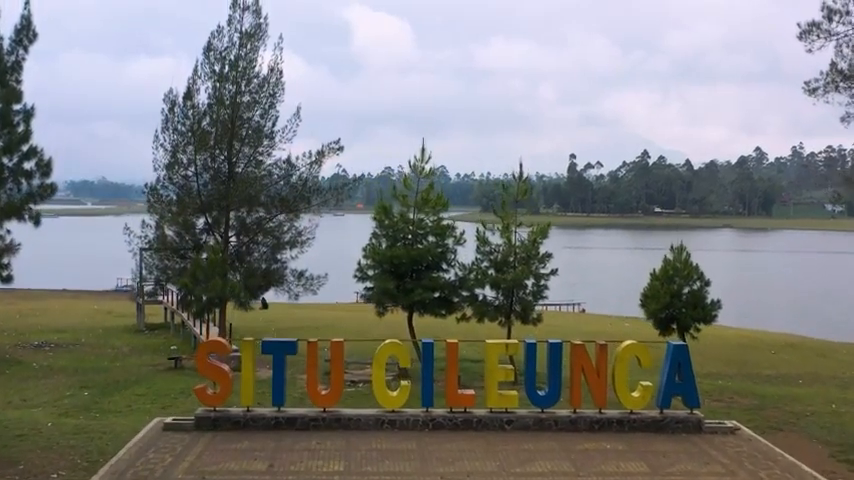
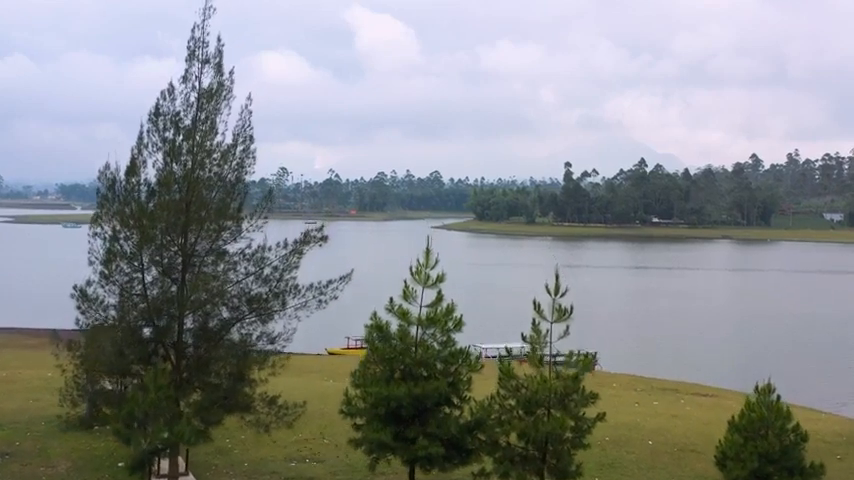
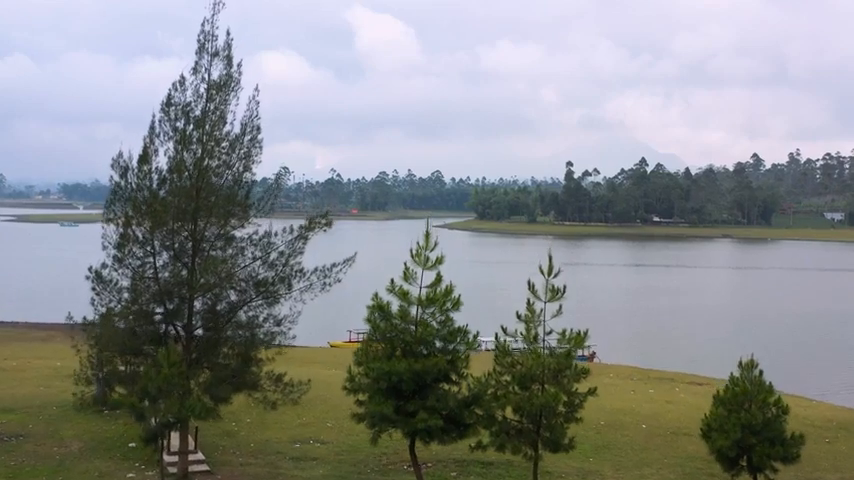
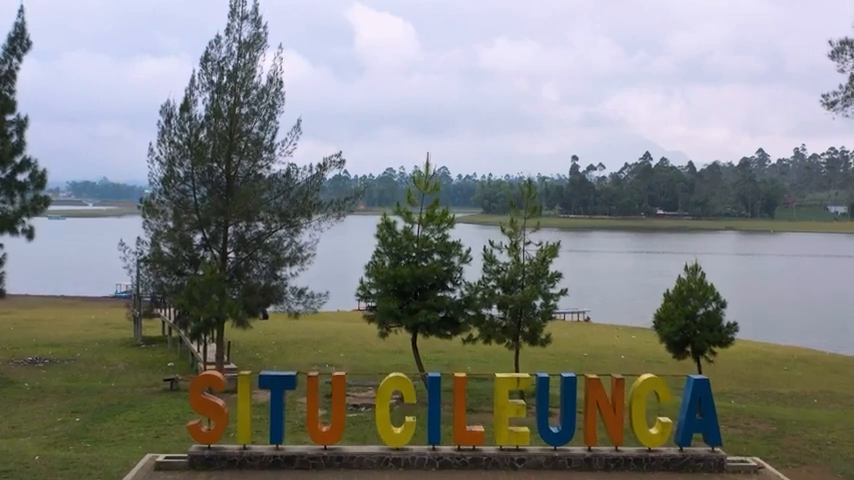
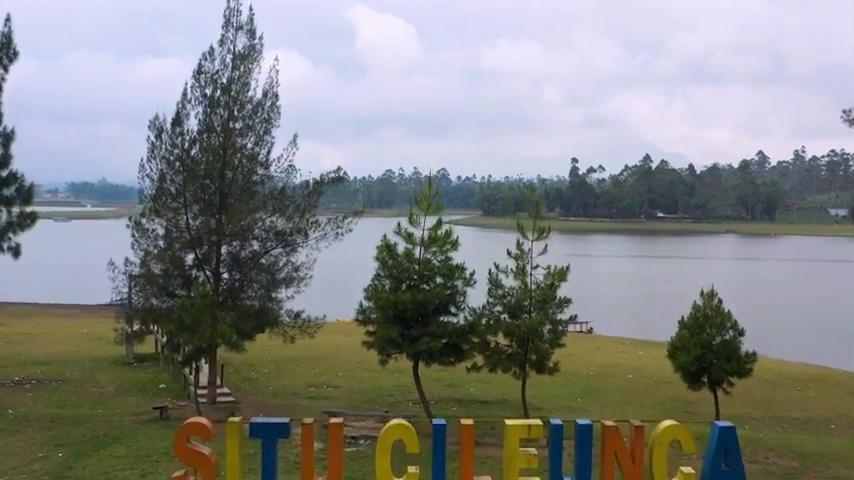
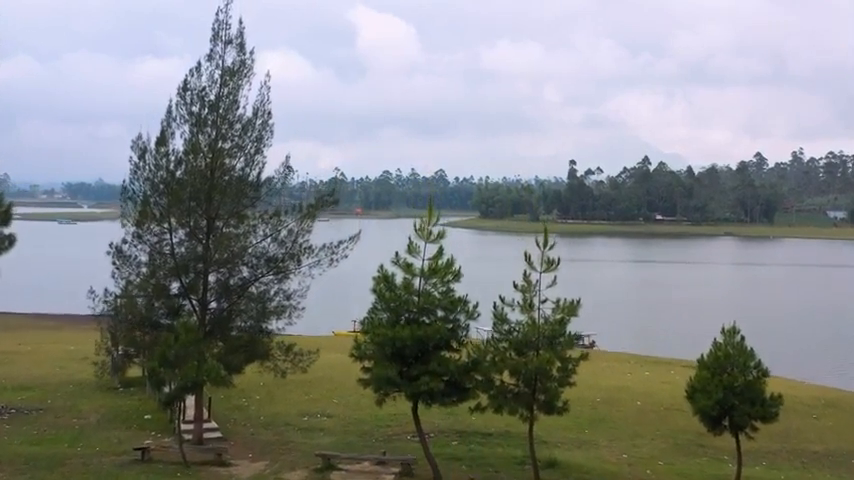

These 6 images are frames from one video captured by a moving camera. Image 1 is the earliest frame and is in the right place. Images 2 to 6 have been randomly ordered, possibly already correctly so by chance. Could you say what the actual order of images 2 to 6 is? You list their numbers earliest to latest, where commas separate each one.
4, 5, 6, 3, 2
